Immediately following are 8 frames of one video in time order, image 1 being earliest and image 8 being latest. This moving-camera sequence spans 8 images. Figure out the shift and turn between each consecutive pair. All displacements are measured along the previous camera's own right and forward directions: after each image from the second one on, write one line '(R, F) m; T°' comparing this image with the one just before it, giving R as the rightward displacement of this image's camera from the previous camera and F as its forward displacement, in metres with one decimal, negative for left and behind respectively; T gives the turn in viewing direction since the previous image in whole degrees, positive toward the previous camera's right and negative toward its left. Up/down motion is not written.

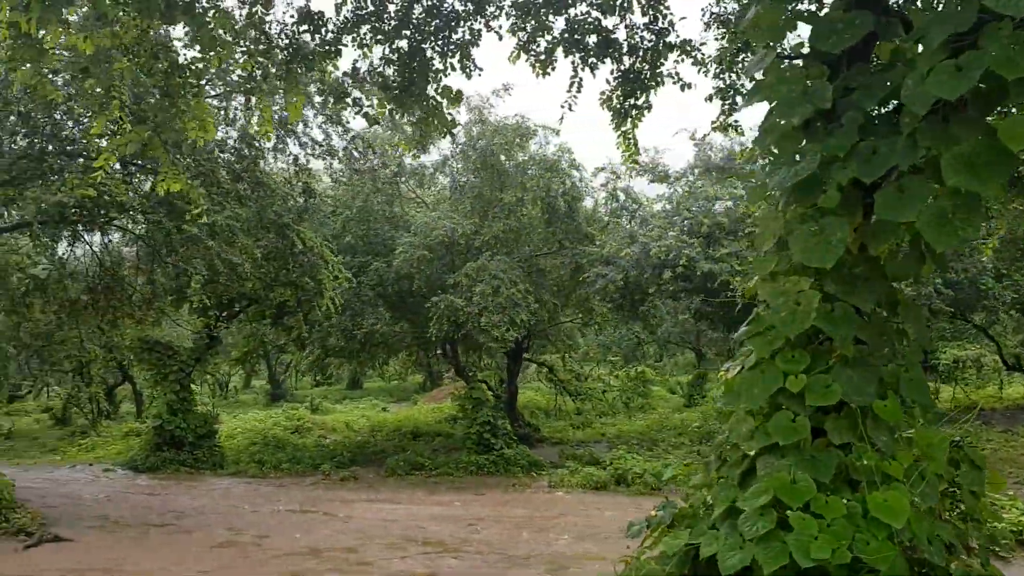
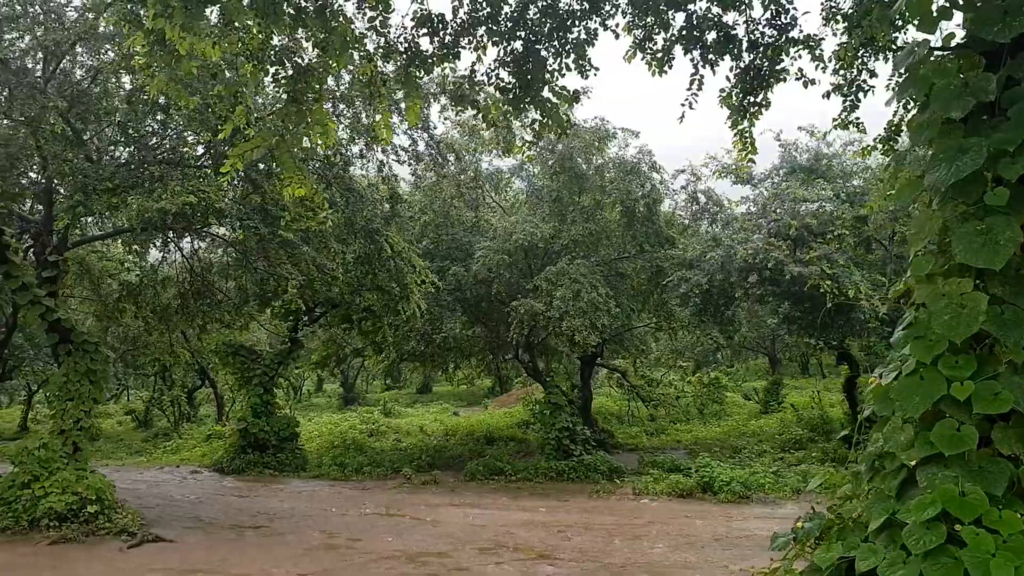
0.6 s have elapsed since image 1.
(-0.4, 0.0) m; -4°
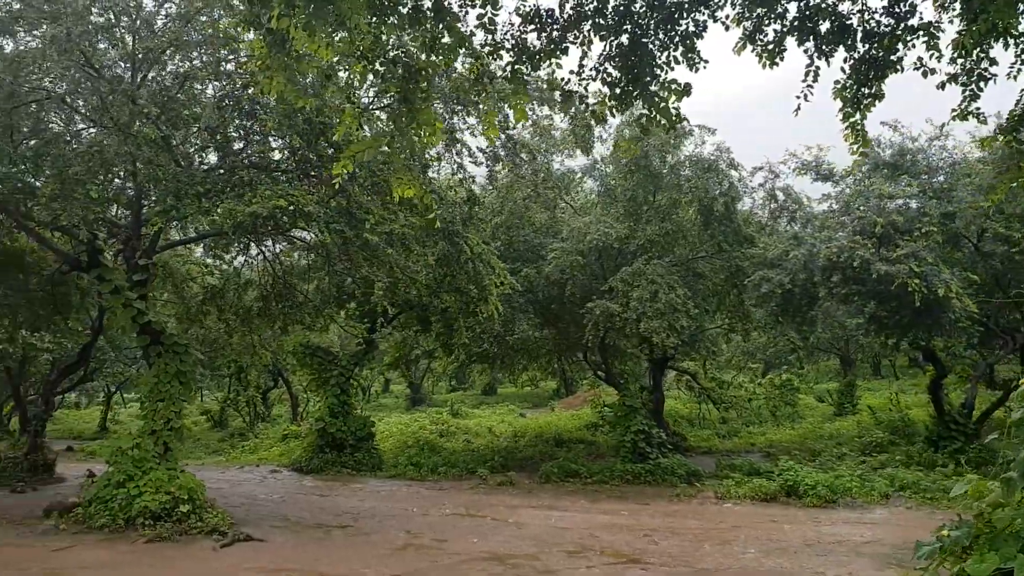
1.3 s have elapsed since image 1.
(-0.4, 0.0) m; -4°
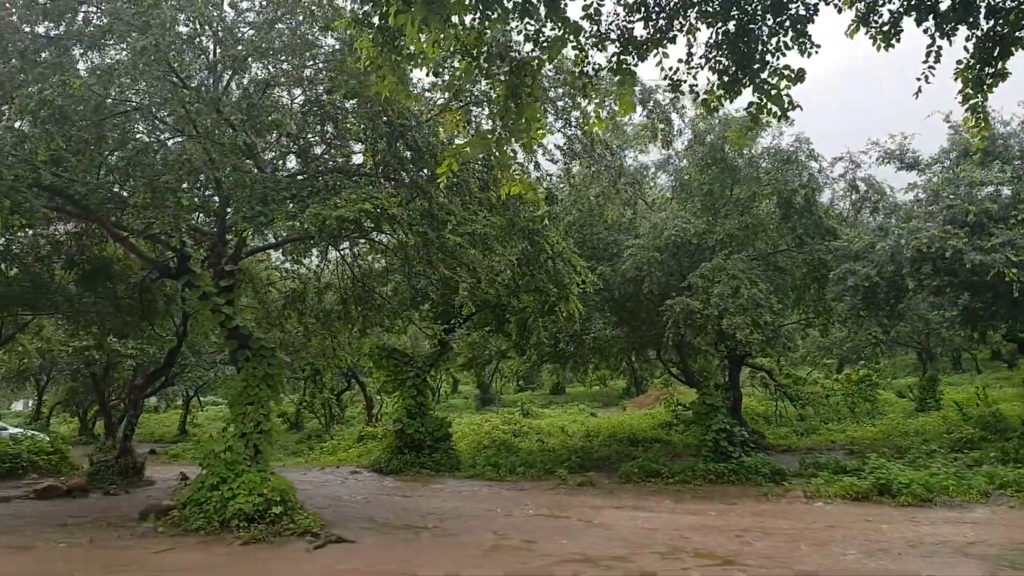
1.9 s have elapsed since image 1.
(-0.3, 0.0) m; -4°
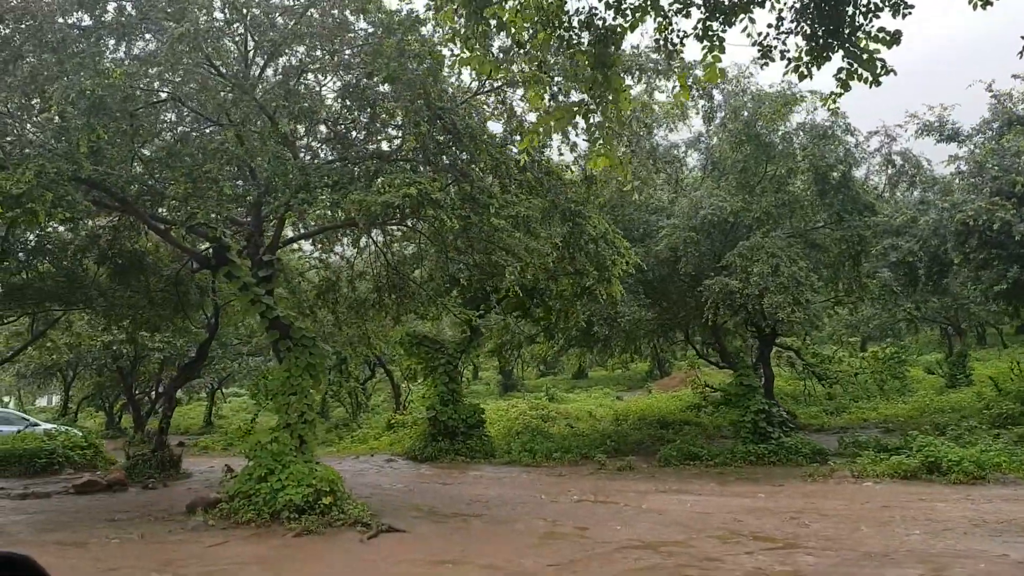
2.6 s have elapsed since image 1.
(-0.5, +0.1) m; -1°
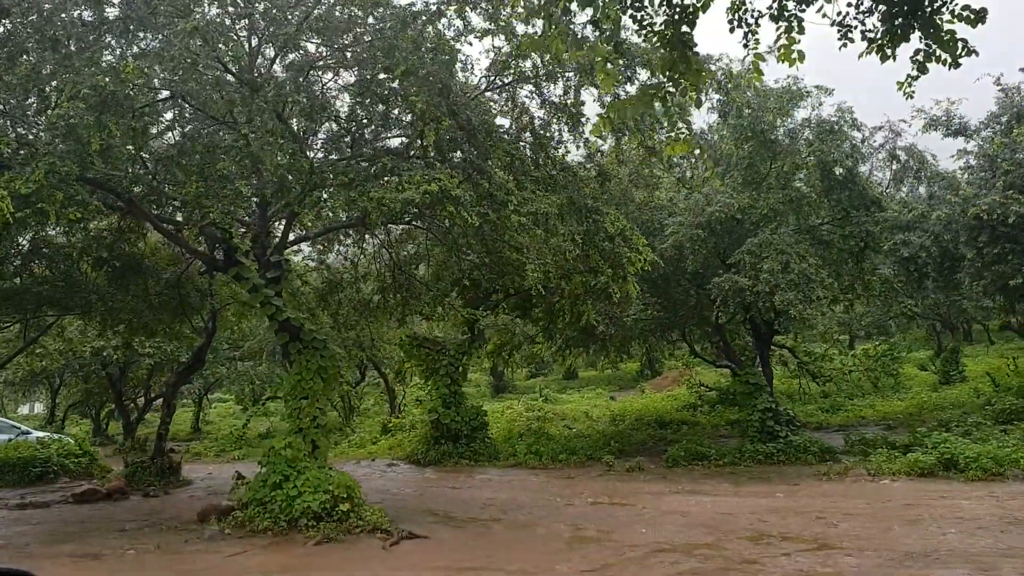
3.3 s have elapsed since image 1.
(-0.5, +0.2) m; +2°
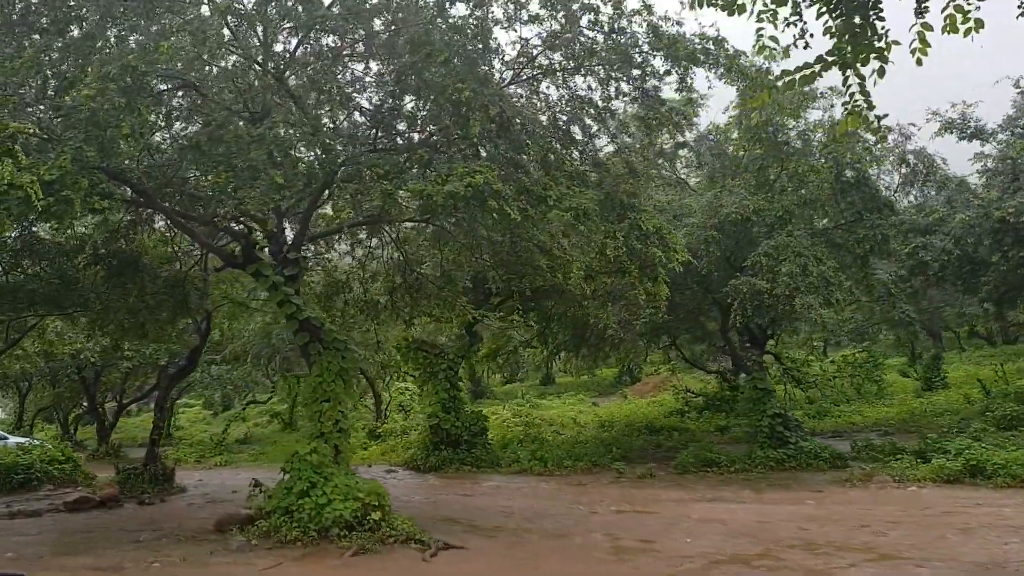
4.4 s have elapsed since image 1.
(-1.0, +0.5) m; +4°
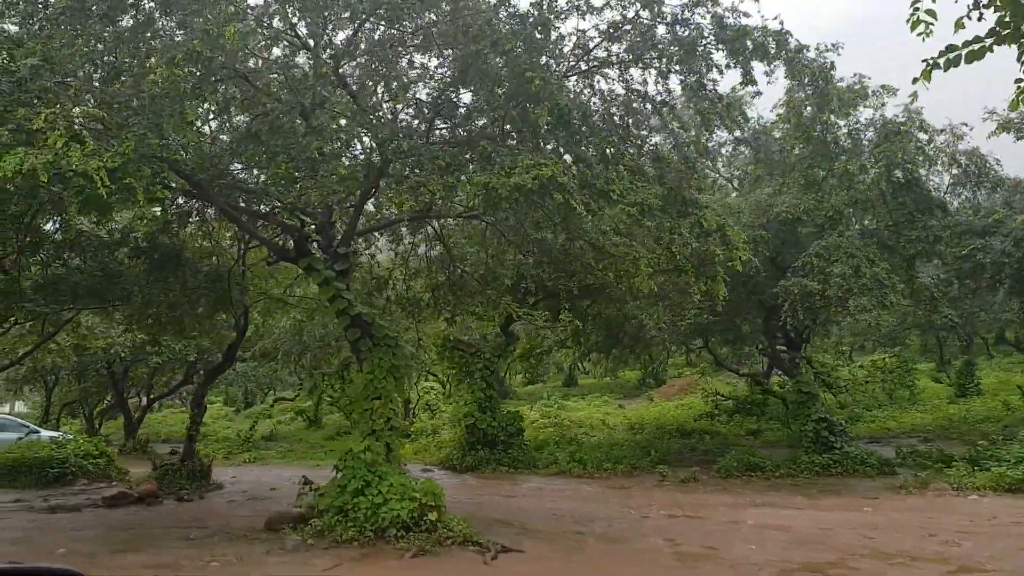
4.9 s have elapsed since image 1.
(-0.6, +0.2) m; -1°
